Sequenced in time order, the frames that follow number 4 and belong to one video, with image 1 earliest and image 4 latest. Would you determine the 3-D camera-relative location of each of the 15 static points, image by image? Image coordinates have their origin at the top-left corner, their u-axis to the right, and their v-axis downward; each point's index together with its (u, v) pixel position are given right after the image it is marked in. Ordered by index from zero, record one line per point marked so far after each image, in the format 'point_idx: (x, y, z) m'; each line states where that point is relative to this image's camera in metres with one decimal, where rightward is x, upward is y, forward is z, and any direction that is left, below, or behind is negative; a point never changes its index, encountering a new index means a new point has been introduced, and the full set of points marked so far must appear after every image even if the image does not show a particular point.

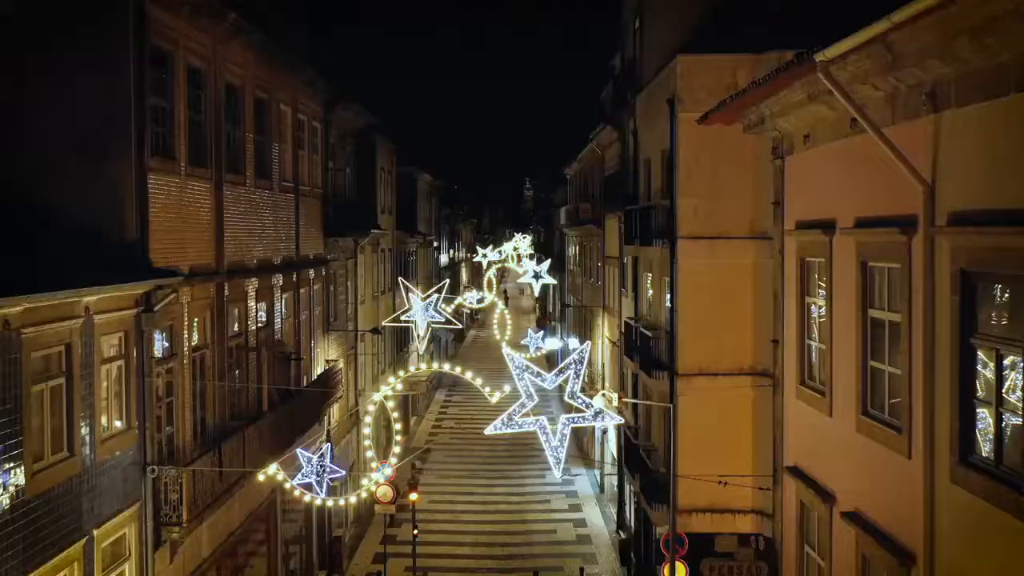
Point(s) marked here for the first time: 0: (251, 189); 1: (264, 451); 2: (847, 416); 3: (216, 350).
0: (-3.8, +1.4, +17.2) m
1: (-3.4, -2.3, +16.2) m
2: (+2.6, -1.0, +9.4) m
3: (-3.8, -0.8, +15.3) m
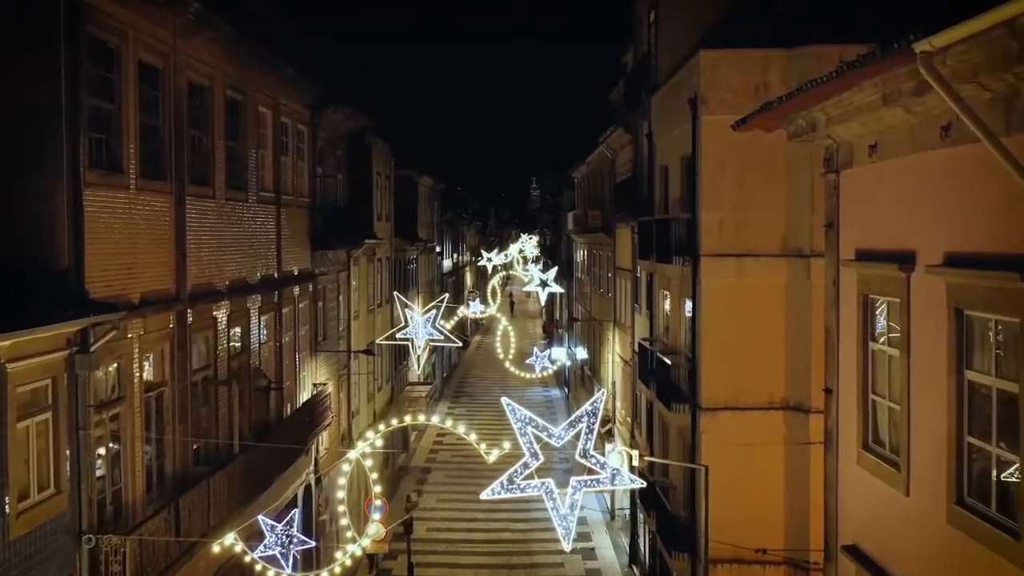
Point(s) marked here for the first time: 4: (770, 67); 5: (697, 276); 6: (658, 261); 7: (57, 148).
0: (-3.7, +1.1, +15.3) m
1: (-3.3, -2.6, +14.3) m
2: (+2.6, -1.3, +7.5) m
3: (-3.8, -1.1, +13.4) m
4: (+3.3, +2.8, +15.3) m
5: (+2.4, +0.2, +15.9) m
6: (+2.2, +0.4, +18.5) m
7: (-3.9, +1.2, +10.2) m
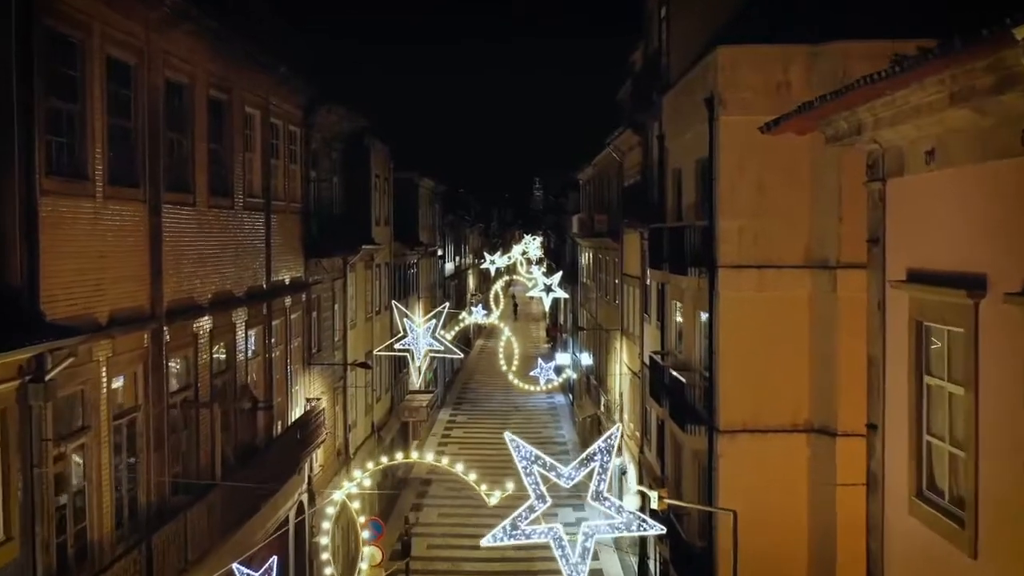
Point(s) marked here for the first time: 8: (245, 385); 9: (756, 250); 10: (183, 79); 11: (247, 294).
0: (-3.7, +0.9, +14.2) m
1: (-3.3, -2.7, +13.3) m
2: (+2.7, -1.5, +6.4) m
3: (-3.7, -1.3, +12.4) m
4: (+3.3, +2.7, +14.2) m
5: (+2.5, 0.0, +14.8) m
6: (+2.3, +0.3, +17.4) m
7: (-3.9, +1.0, +9.2) m
8: (-3.6, -1.3, +16.1) m
9: (+3.0, +0.5, +14.5) m
10: (-3.8, +2.4, +13.6) m
11: (-3.6, -0.1, +16.4) m
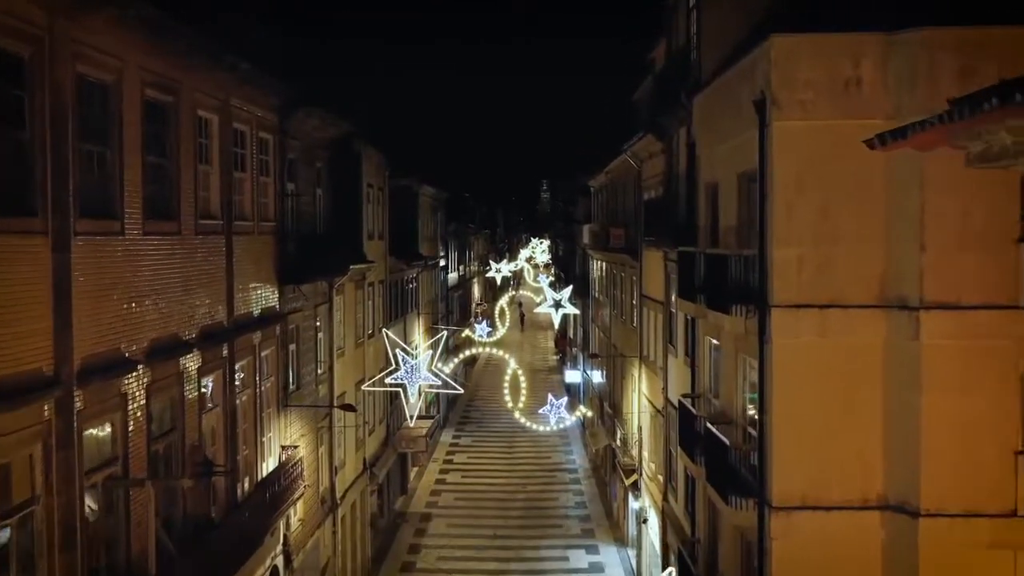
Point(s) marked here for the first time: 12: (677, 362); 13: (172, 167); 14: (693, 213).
0: (-3.6, +0.5, +11.5) m
1: (-3.2, -3.2, +10.5) m
2: (+2.7, -1.9, +3.7) m
3: (-3.7, -1.7, +9.7) m
4: (+3.4, +2.2, +11.4) m
5: (+2.6, -0.5, +12.0) m
6: (+2.4, -0.2, +14.7) m
7: (-3.8, +0.6, +6.5) m
8: (-3.5, -1.8, +13.4) m
9: (+3.0, 0.0, +11.8) m
10: (-3.7, +1.9, +10.9) m
11: (-3.6, -0.5, +13.7) m
12: (+2.6, -1.2, +18.6) m
13: (-3.6, +1.3, +12.7) m
14: (+2.5, +1.1, +16.8) m
